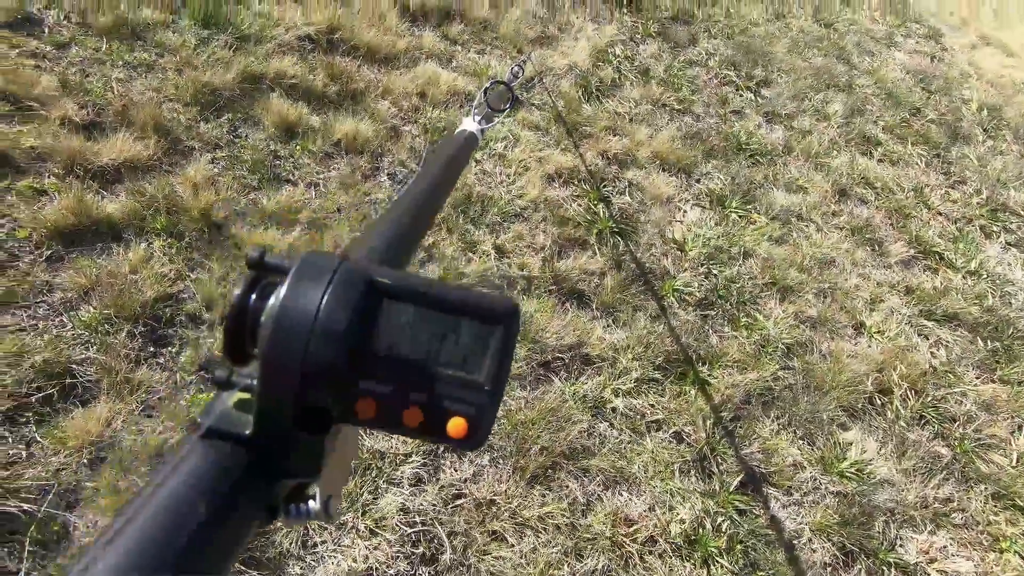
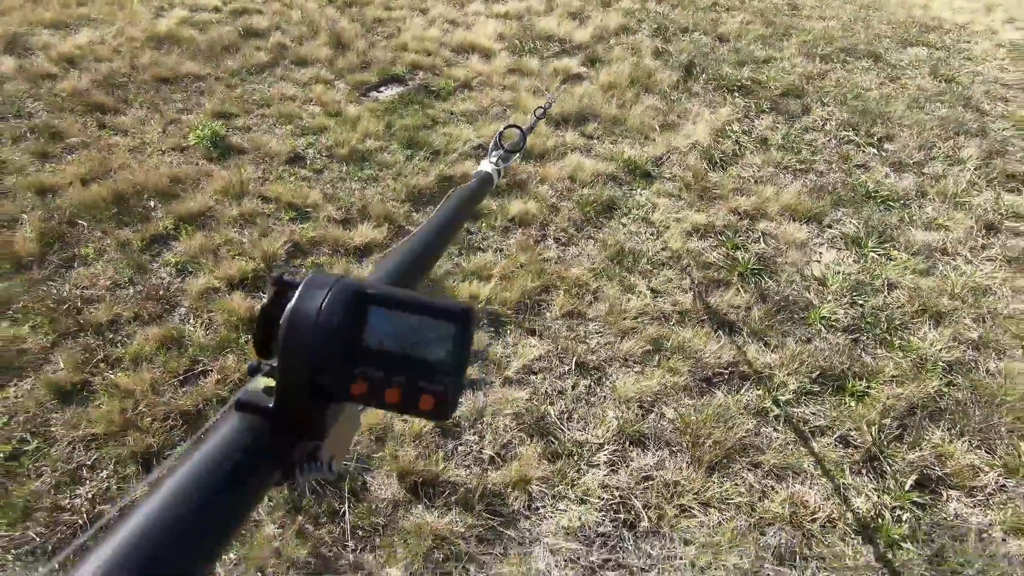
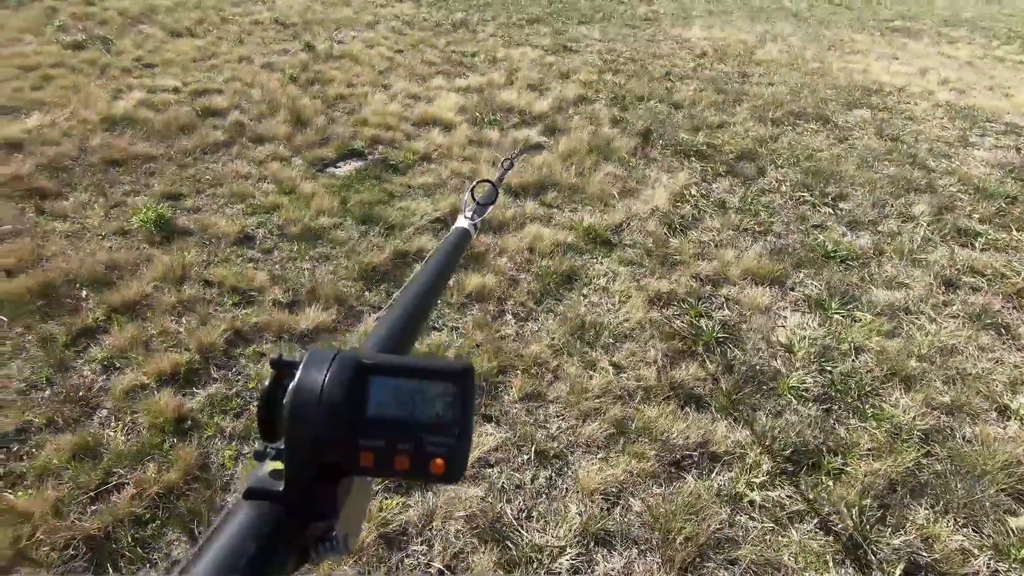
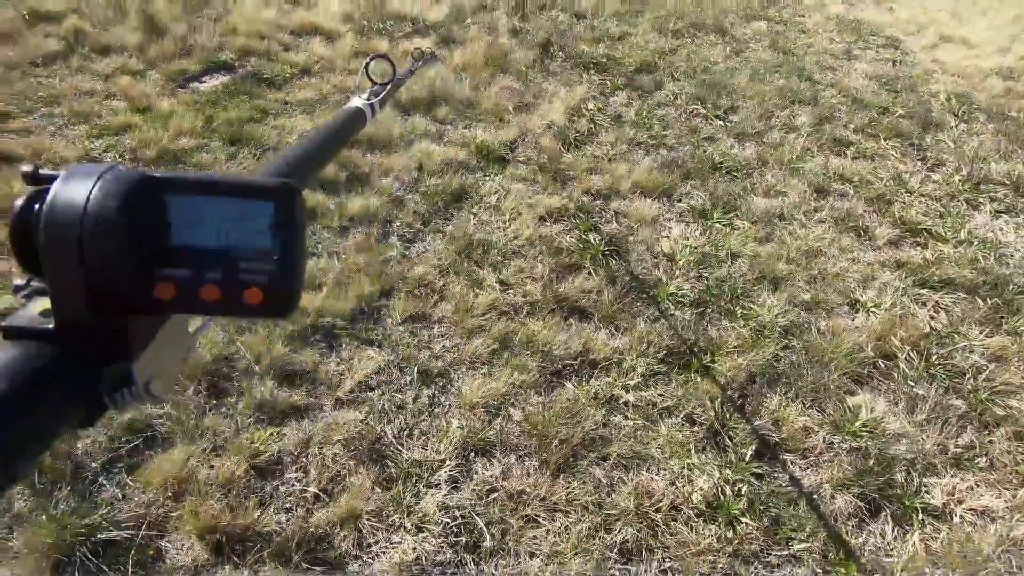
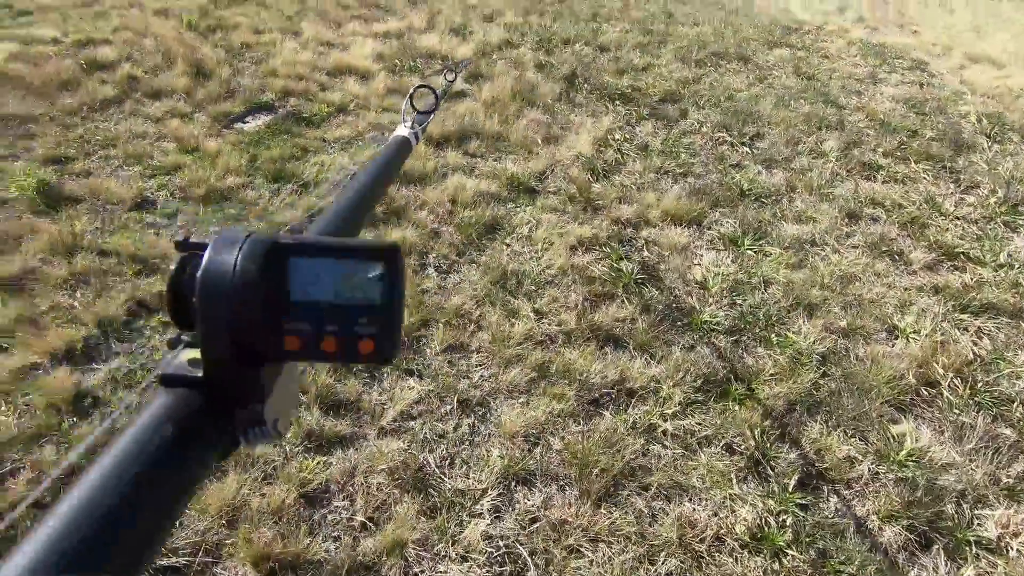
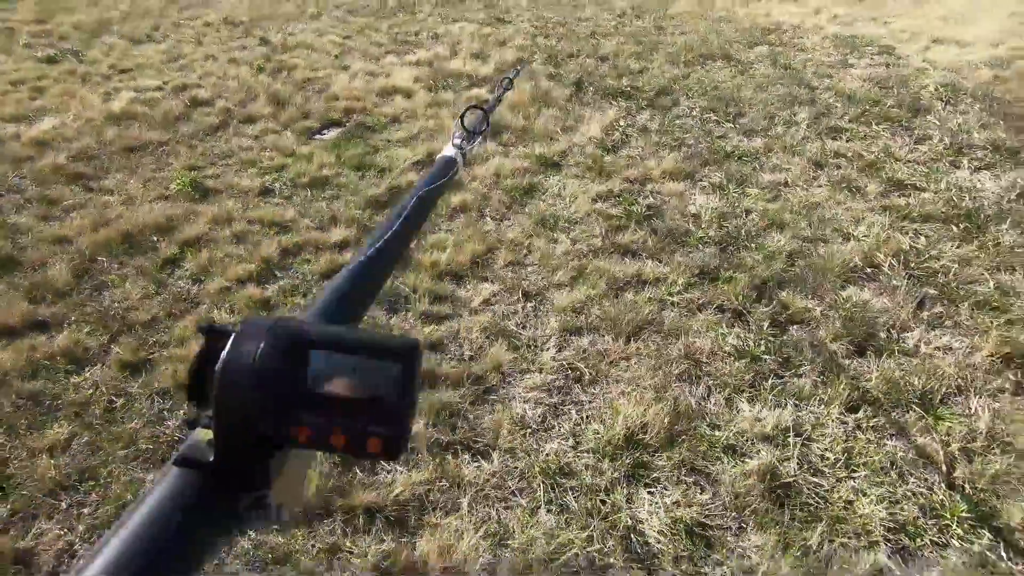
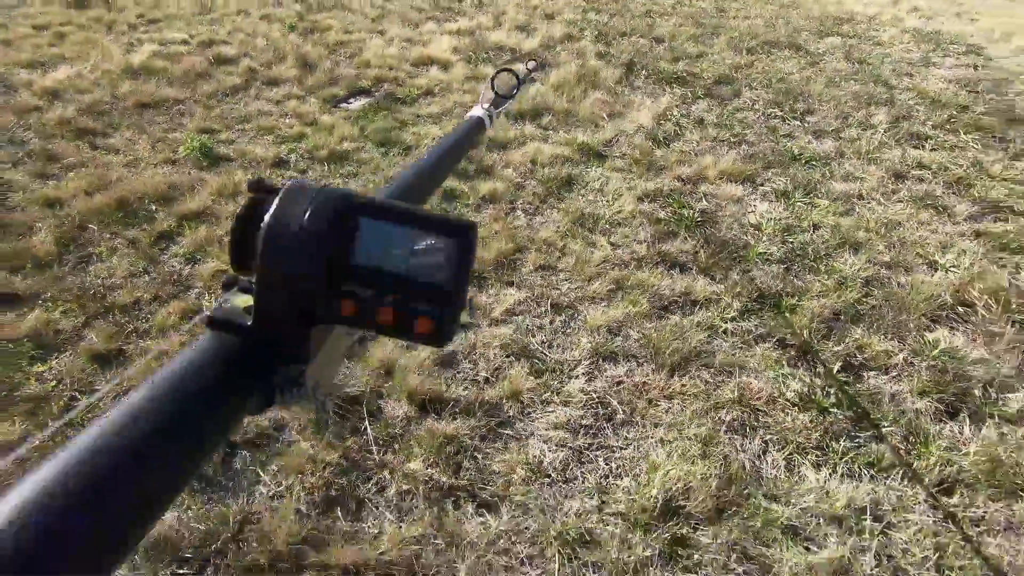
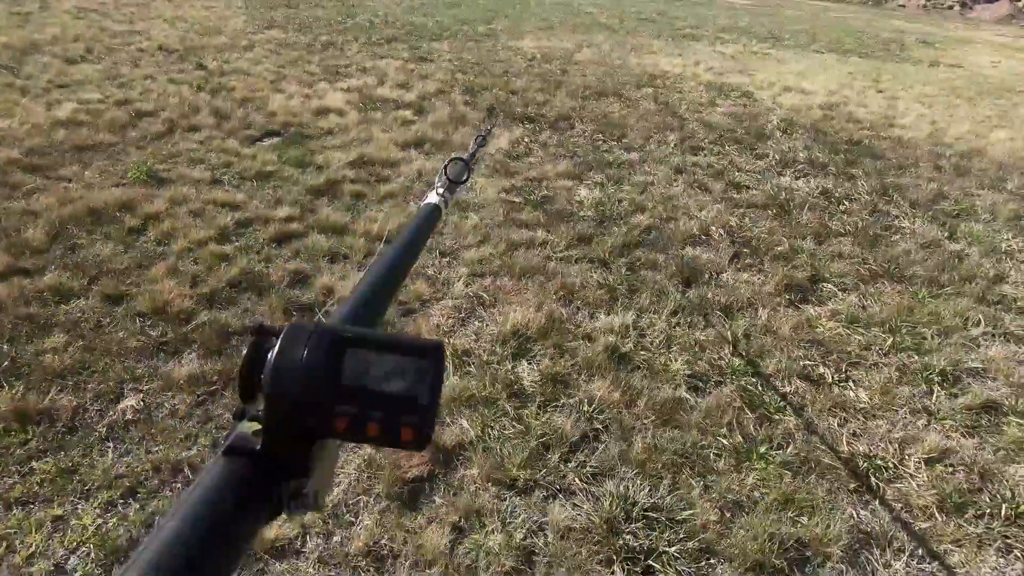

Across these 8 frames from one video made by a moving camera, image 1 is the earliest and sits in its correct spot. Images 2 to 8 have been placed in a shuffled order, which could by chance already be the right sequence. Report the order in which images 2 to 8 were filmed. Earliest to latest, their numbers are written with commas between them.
4, 5, 3, 2, 7, 6, 8
